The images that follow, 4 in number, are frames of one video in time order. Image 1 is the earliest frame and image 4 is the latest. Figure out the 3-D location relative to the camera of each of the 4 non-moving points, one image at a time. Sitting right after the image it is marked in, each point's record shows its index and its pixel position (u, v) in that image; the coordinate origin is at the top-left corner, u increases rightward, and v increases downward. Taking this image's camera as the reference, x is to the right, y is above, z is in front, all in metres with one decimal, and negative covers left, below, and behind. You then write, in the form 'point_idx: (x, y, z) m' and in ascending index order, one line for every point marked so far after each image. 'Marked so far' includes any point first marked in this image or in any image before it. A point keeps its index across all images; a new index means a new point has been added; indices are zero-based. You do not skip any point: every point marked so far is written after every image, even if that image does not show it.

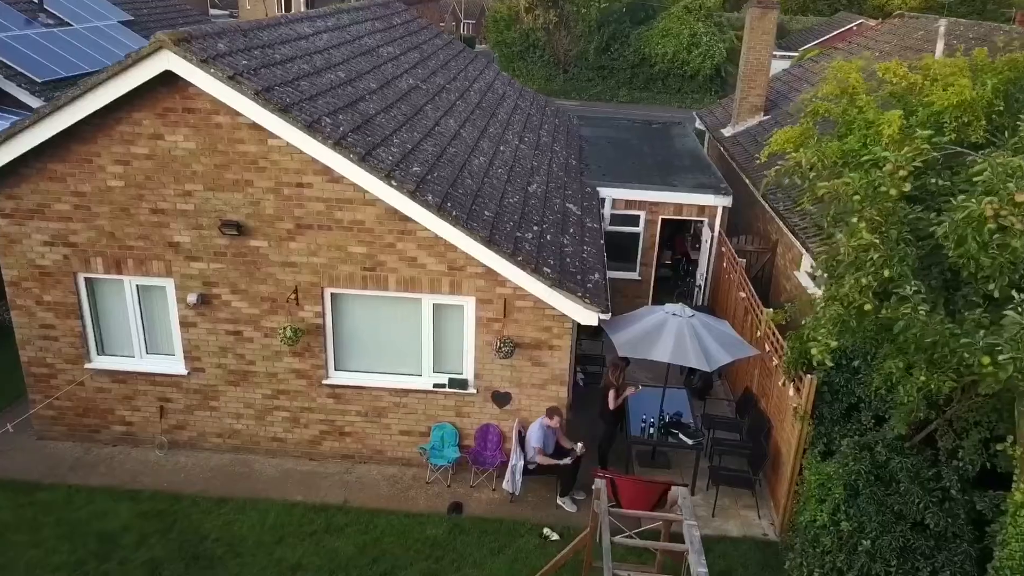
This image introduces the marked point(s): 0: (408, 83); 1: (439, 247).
0: (-1.5, +3.0, +12.2) m
1: (-0.8, +0.4, +9.0) m
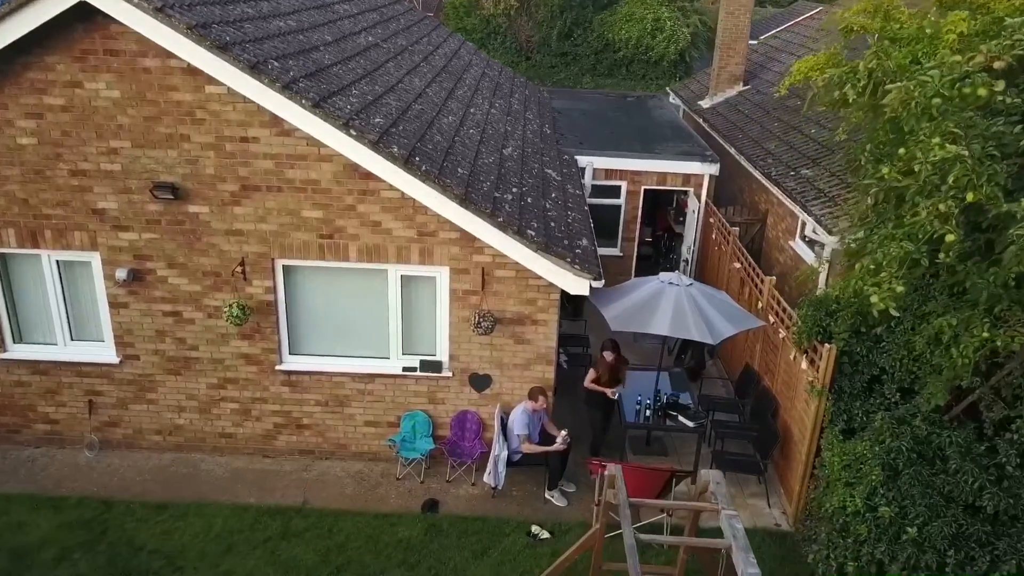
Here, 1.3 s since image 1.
0: (-1.9, +3.3, +11.1) m
1: (-1.0, +0.7, +7.9) m
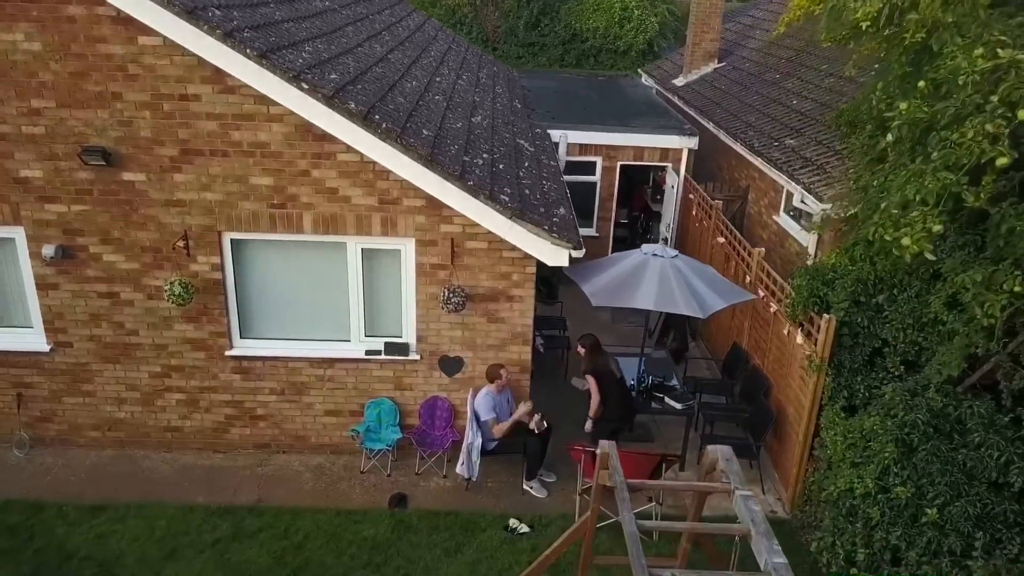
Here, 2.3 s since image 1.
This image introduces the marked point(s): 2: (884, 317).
0: (-2.3, +3.5, +10.3) m
1: (-1.3, +1.0, +7.1) m
2: (+3.1, -0.2, +6.9) m
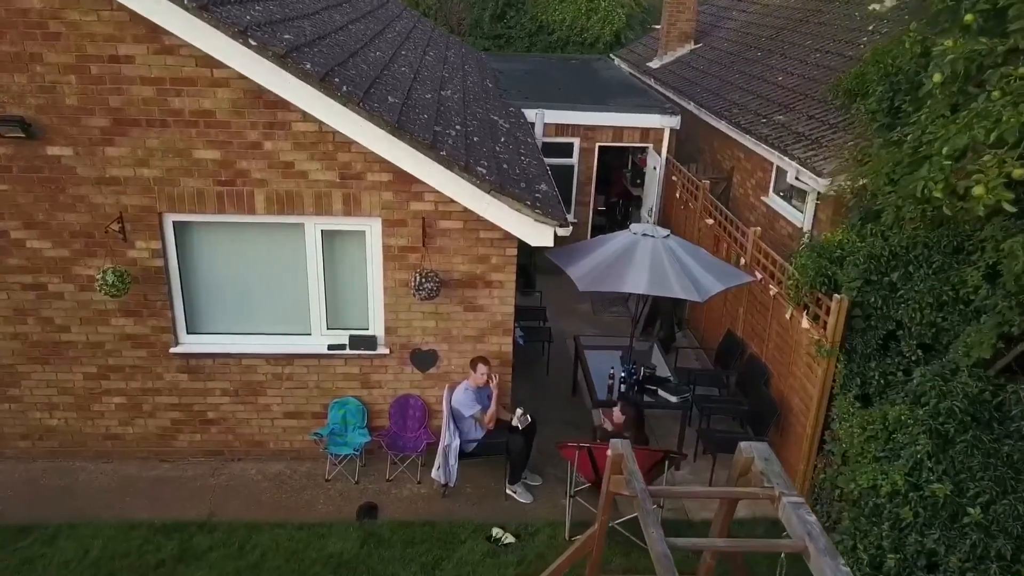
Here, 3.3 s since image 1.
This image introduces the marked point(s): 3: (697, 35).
0: (-2.7, +3.6, +9.5) m
1: (-1.4, +1.1, +6.4) m
2: (+2.9, -0.1, +6.3) m
3: (+3.6, +4.9, +16.0) m
